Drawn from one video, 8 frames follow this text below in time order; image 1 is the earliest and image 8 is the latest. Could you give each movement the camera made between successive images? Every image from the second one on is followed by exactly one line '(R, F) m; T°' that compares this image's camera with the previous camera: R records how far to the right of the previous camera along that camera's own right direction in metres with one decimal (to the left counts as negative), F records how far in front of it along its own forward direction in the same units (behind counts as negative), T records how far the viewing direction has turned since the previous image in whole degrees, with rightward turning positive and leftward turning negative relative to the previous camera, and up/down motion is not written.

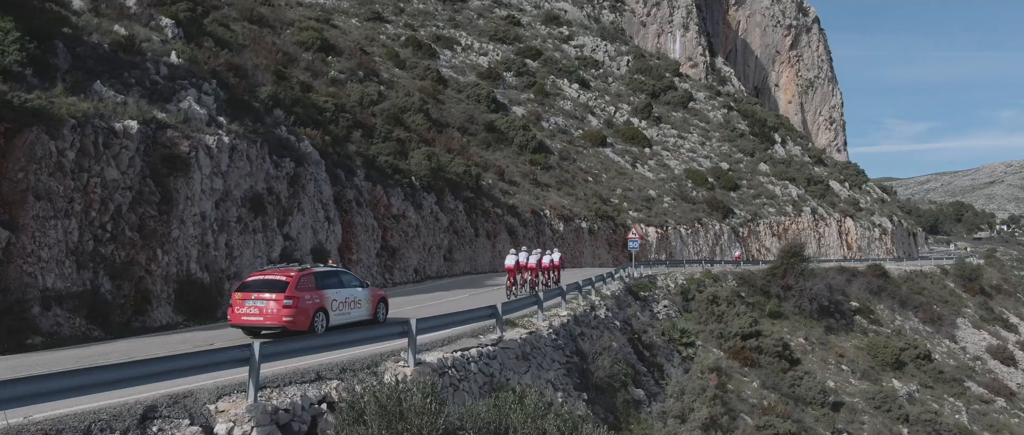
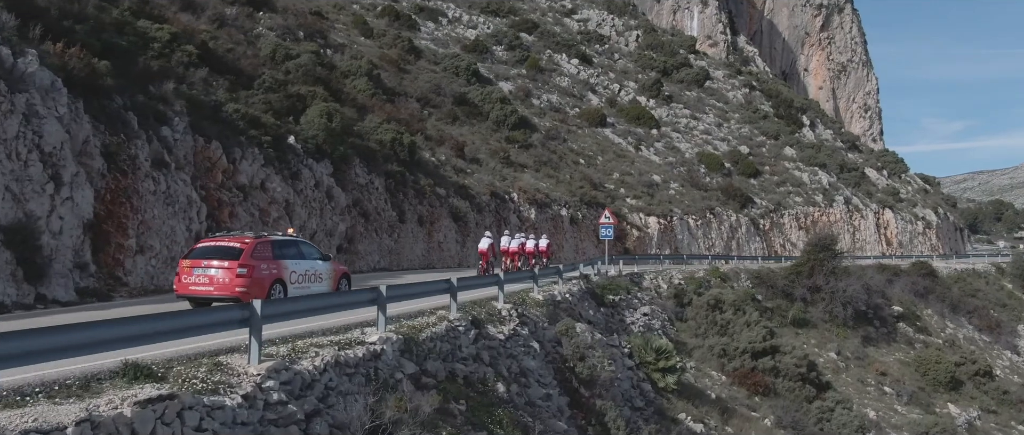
(+2.6, +7.8) m; -2°
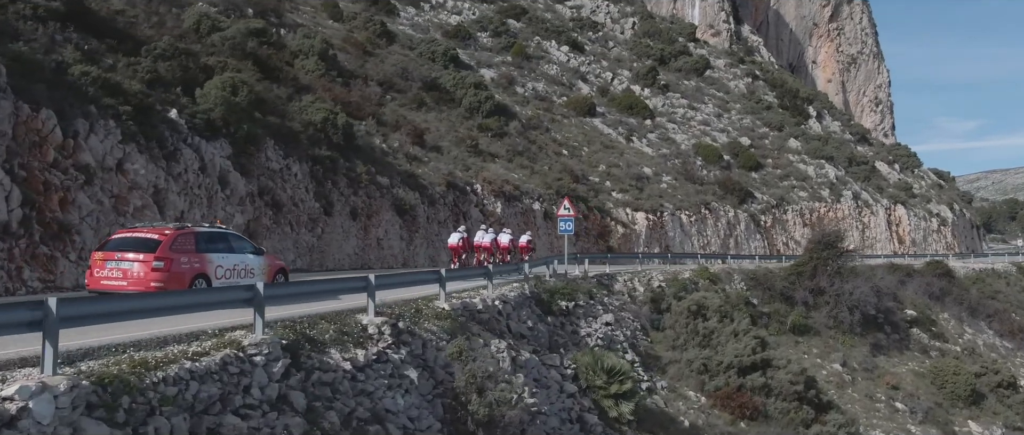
(+1.5, +3.7) m; -1°
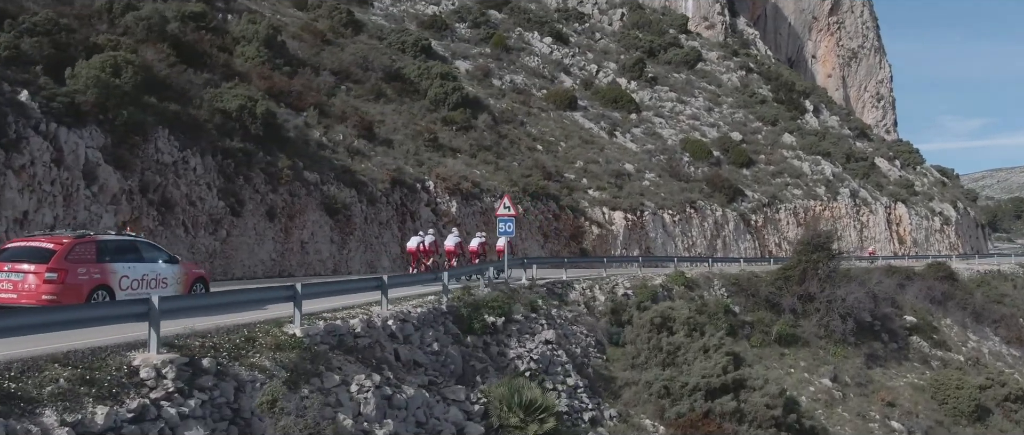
(+1.4, +2.7) m; 0°
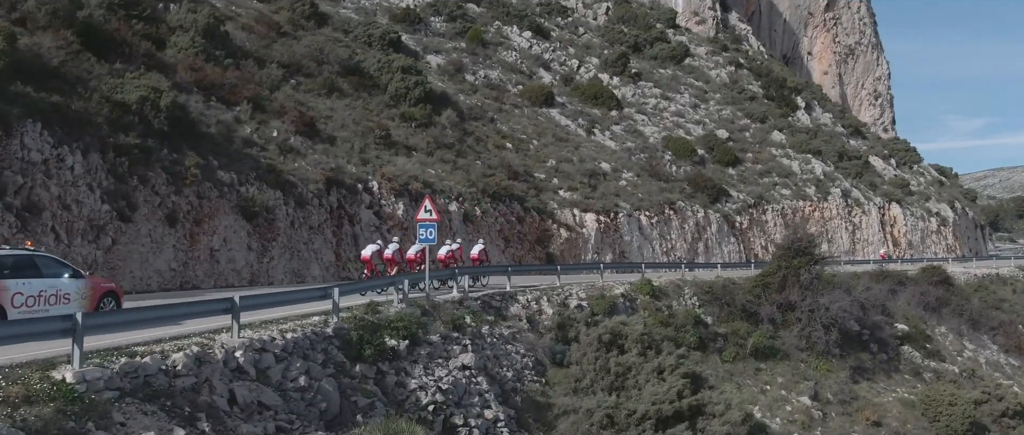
(+1.4, +2.2) m; 0°
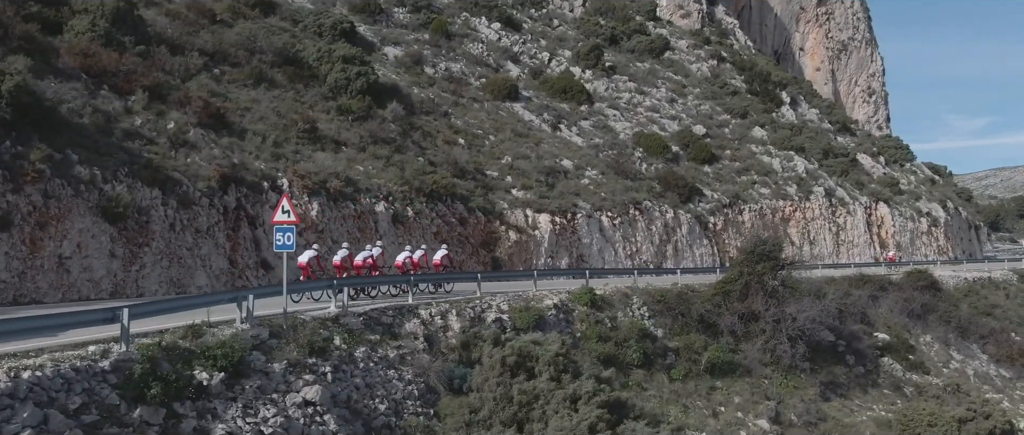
(+1.8, +2.6) m; 0°
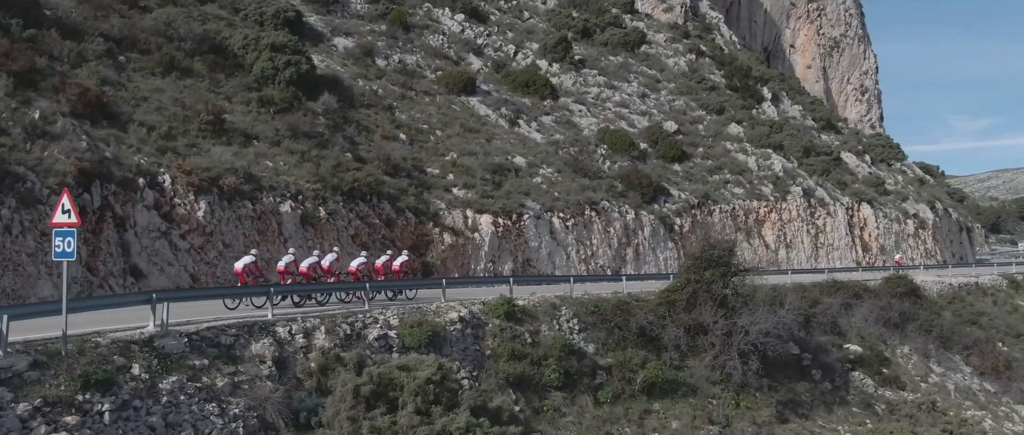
(+2.0, +2.5) m; 0°
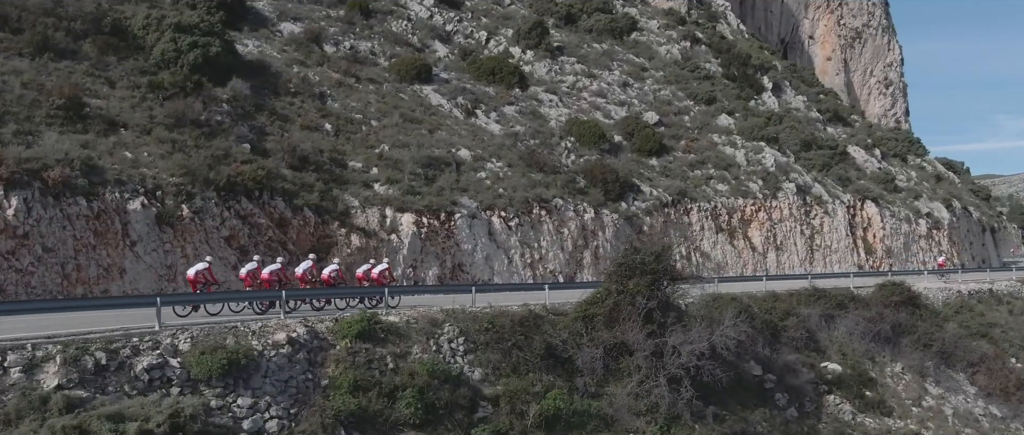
(+3.1, +3.5) m; -2°
